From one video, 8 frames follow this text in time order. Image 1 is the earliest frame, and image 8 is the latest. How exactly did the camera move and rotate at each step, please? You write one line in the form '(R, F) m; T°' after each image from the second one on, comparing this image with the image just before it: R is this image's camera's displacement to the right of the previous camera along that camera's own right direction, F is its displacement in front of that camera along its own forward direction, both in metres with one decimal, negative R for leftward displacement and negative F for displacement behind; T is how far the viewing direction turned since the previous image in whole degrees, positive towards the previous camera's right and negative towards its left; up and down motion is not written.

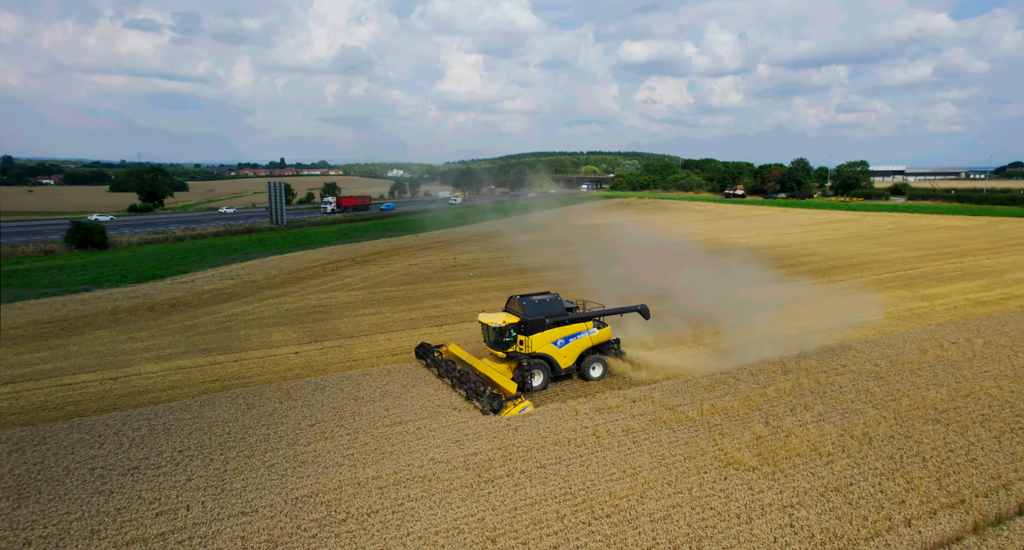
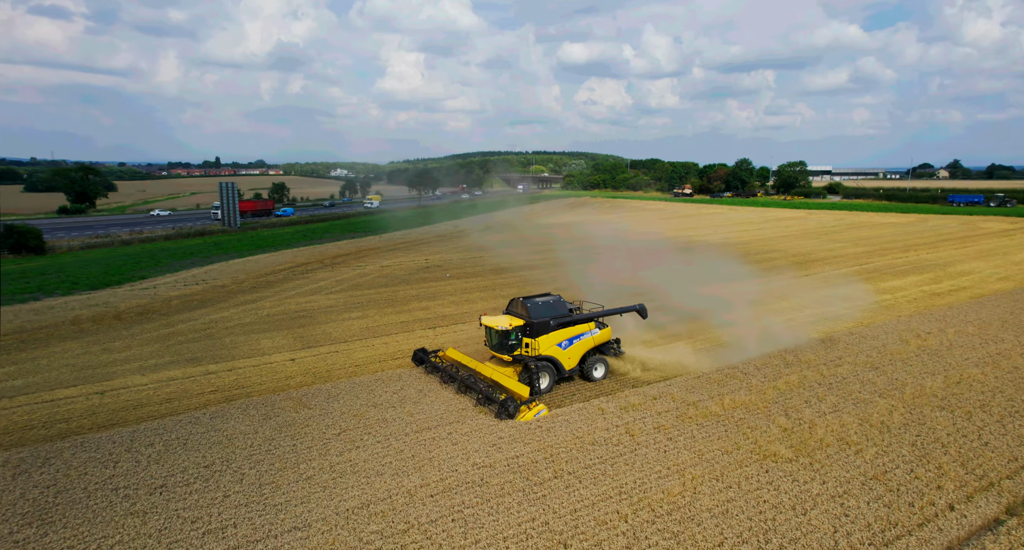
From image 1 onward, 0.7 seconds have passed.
(-1.1, +0.1) m; +4°
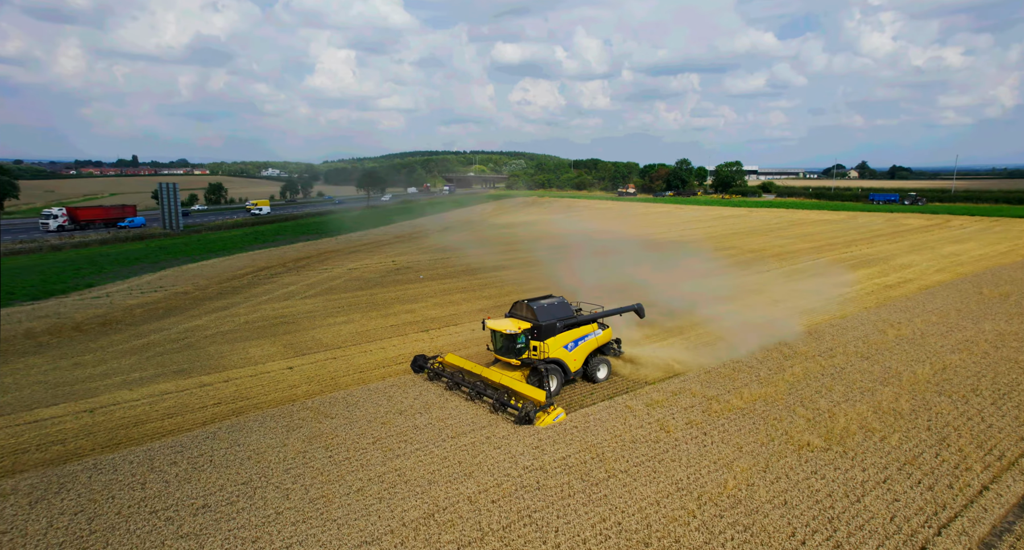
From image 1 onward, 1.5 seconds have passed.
(-1.3, +0.1) m; +5°
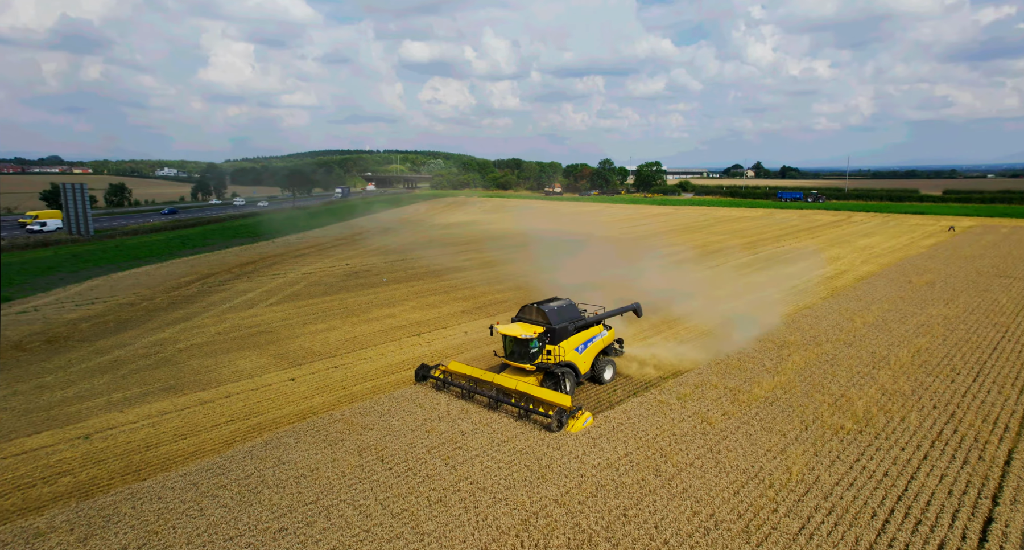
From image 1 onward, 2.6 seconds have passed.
(-1.8, +0.1) m; +7°
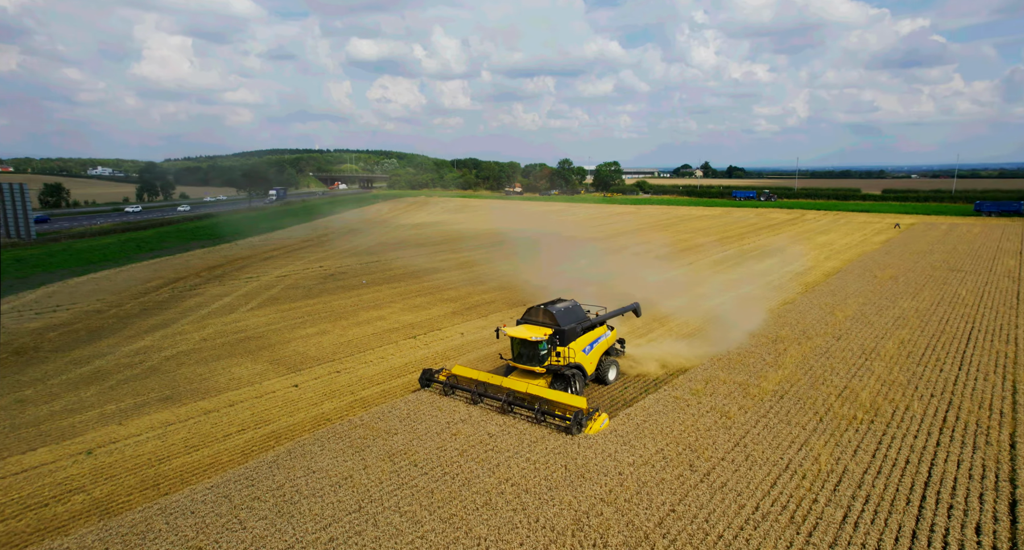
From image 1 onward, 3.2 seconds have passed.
(-1.0, 0.0) m; +4°
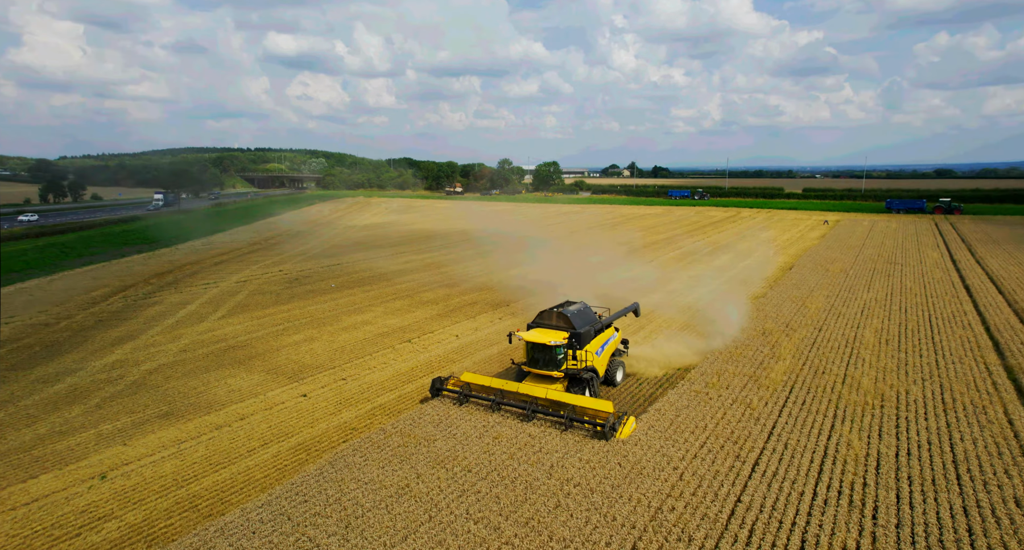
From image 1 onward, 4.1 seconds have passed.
(-1.5, +0.1) m; +6°
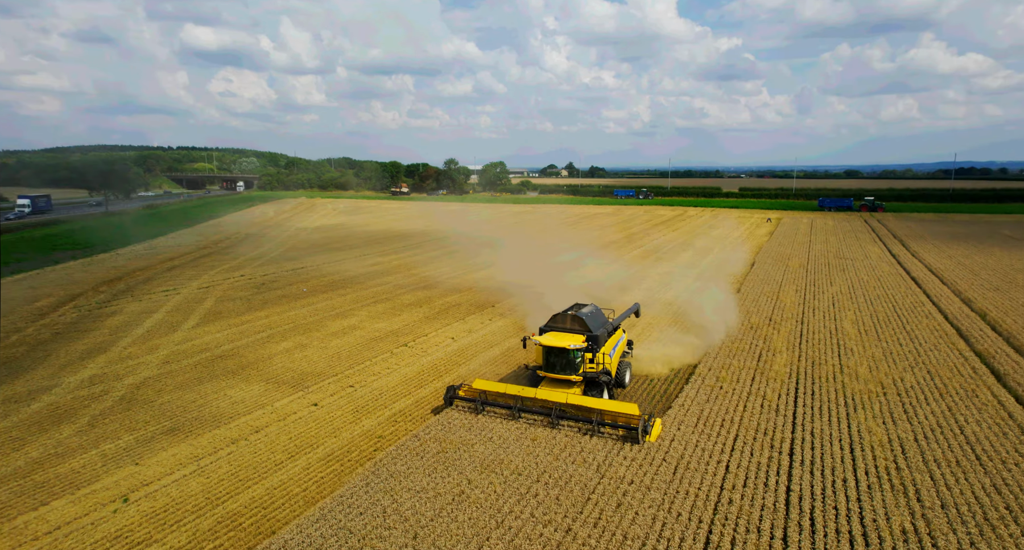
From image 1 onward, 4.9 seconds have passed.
(-1.3, 0.0) m; +5°
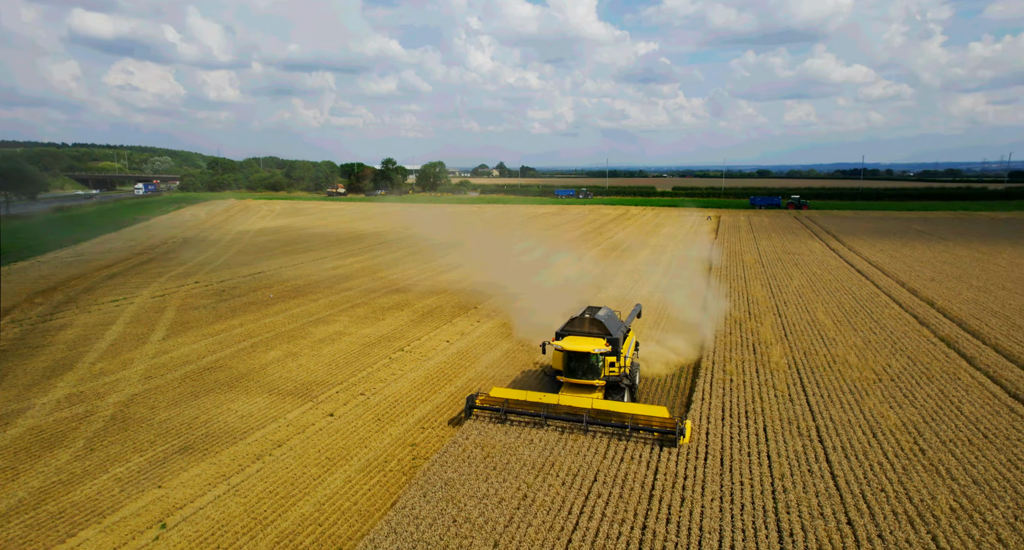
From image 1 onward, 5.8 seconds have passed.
(-1.5, 0.0) m; +6°
